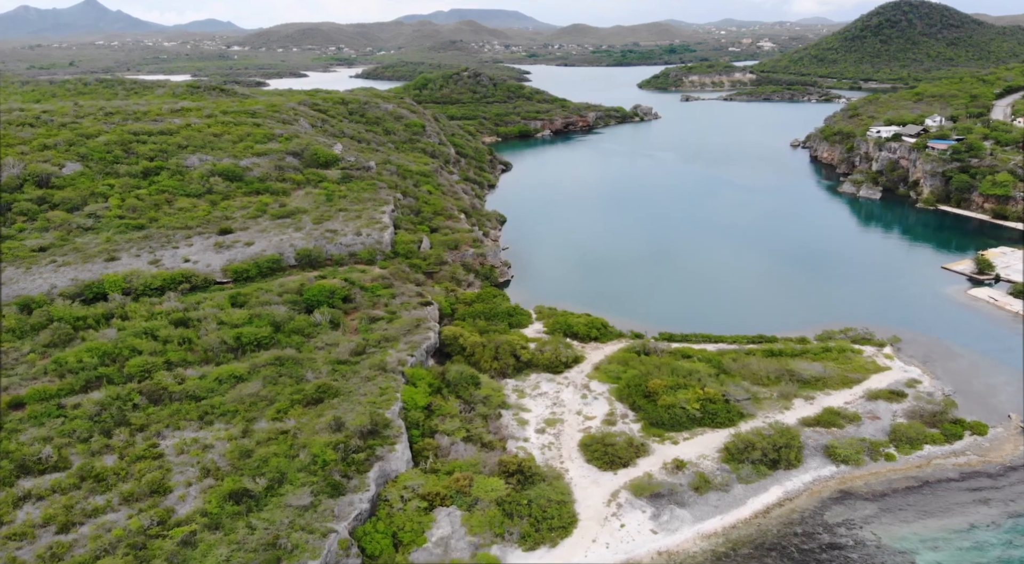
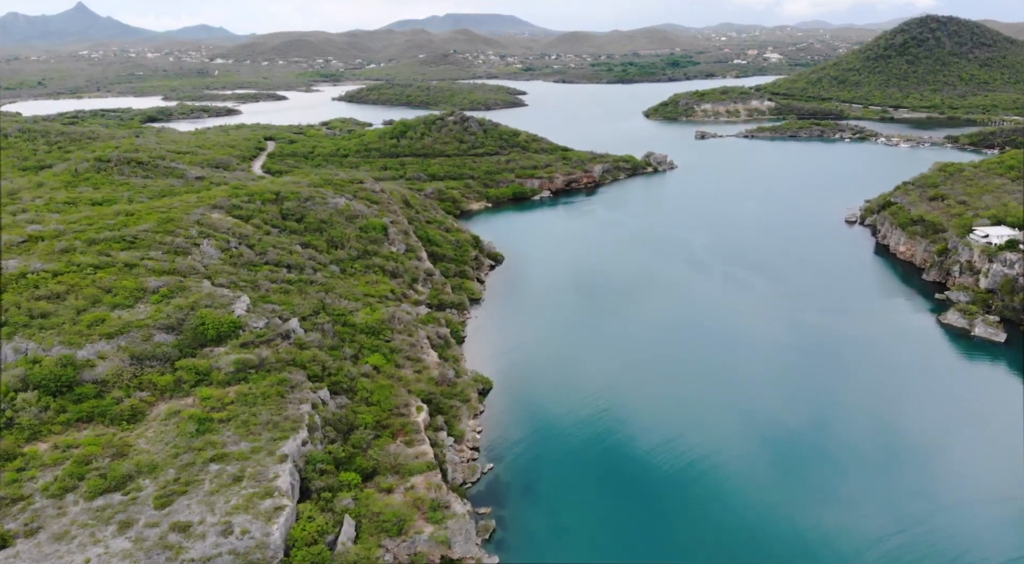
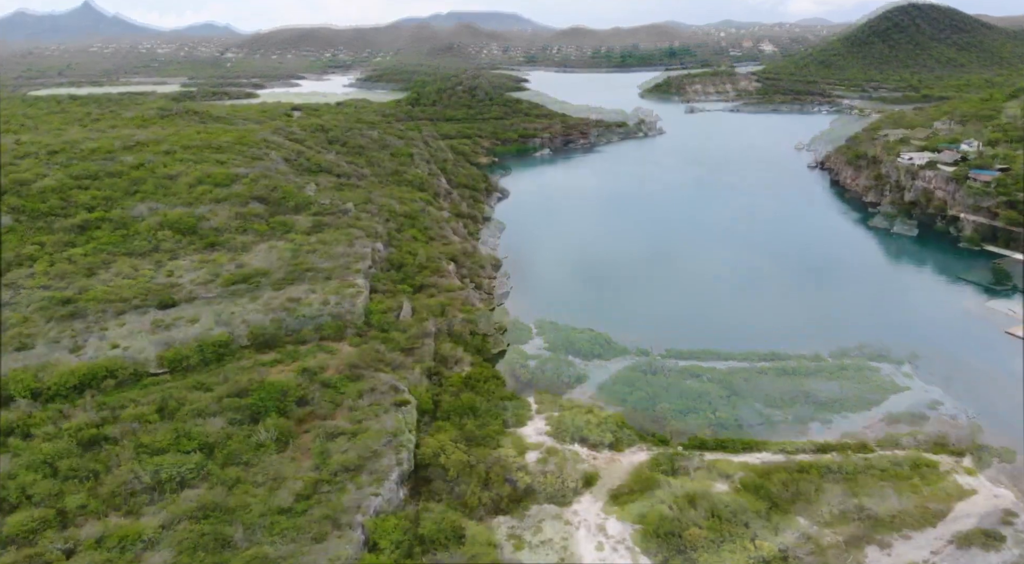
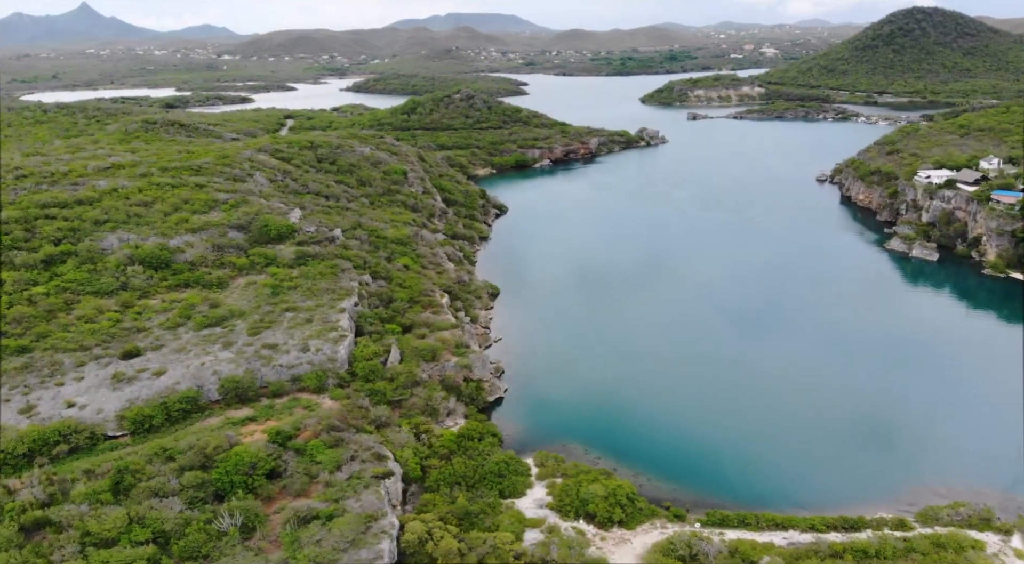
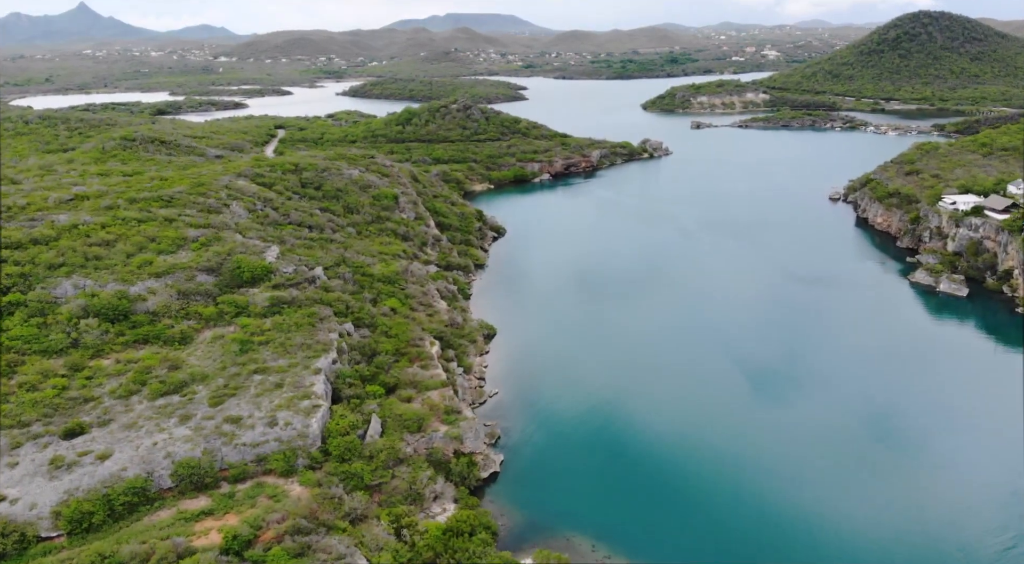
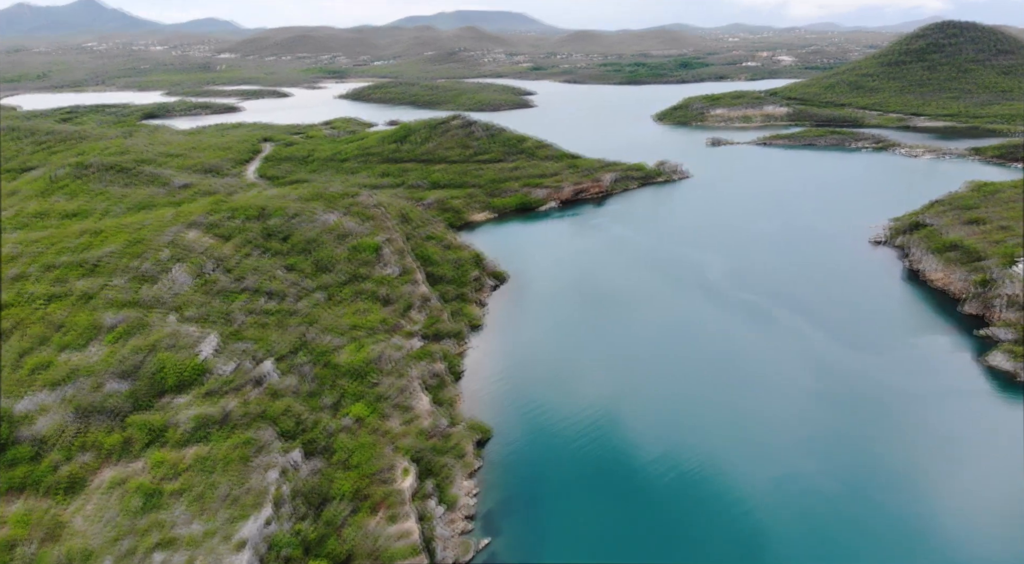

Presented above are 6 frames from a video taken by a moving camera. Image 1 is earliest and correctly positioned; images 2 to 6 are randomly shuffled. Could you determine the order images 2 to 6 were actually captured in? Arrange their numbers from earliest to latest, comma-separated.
3, 4, 5, 2, 6
